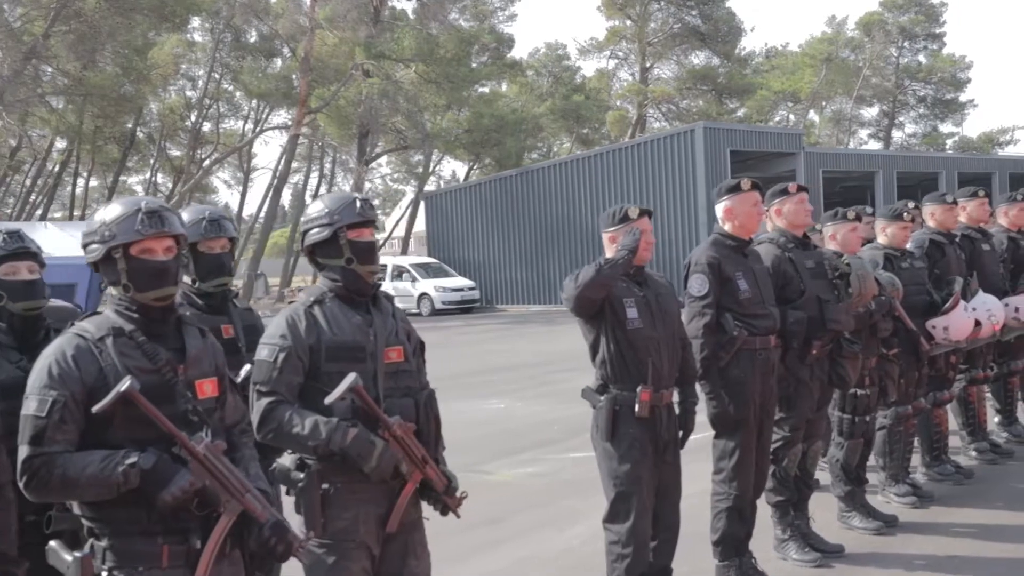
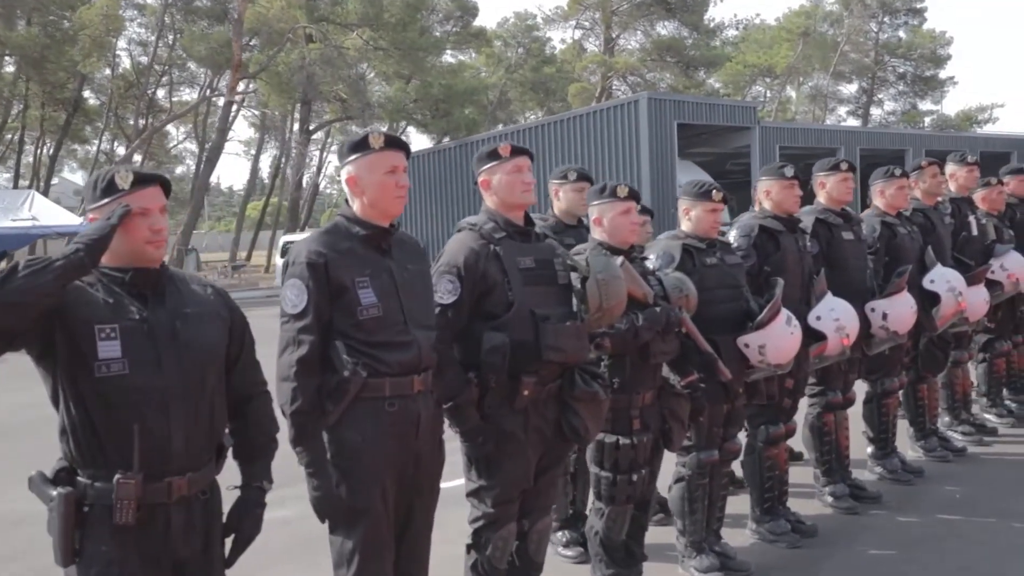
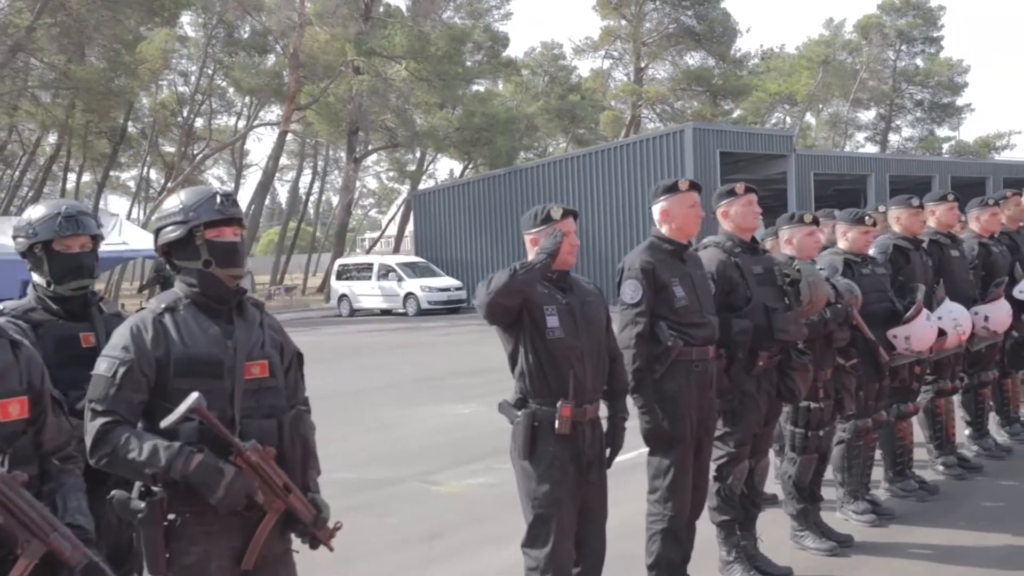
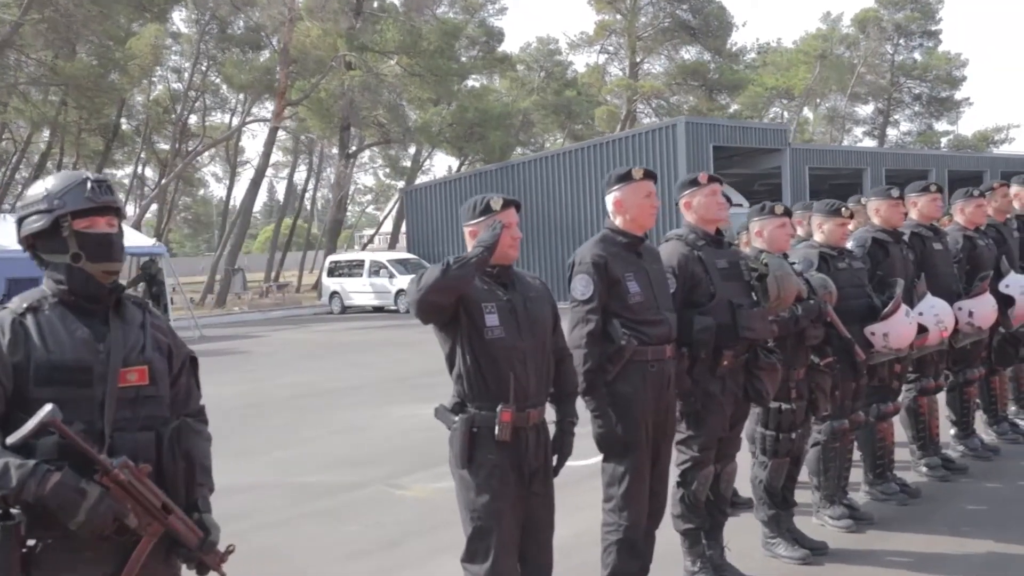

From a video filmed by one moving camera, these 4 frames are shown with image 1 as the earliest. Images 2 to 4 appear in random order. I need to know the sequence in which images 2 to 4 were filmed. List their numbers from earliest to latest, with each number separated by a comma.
3, 4, 2
